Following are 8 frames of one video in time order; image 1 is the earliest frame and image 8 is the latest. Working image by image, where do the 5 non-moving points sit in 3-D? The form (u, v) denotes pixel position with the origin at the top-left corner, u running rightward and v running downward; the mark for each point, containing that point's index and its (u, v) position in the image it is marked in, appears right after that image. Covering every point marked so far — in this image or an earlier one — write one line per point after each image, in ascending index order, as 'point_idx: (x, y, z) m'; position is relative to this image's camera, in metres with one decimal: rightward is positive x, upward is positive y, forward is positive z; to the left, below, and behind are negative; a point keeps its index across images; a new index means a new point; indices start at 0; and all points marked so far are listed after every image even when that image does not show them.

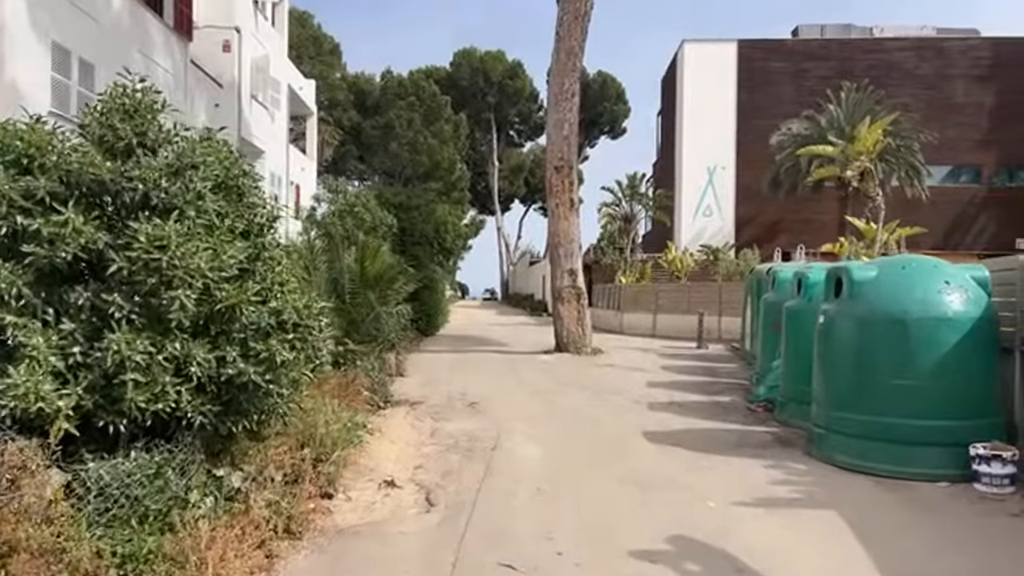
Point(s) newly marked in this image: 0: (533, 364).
0: (+0.5, -1.9, +17.5) m
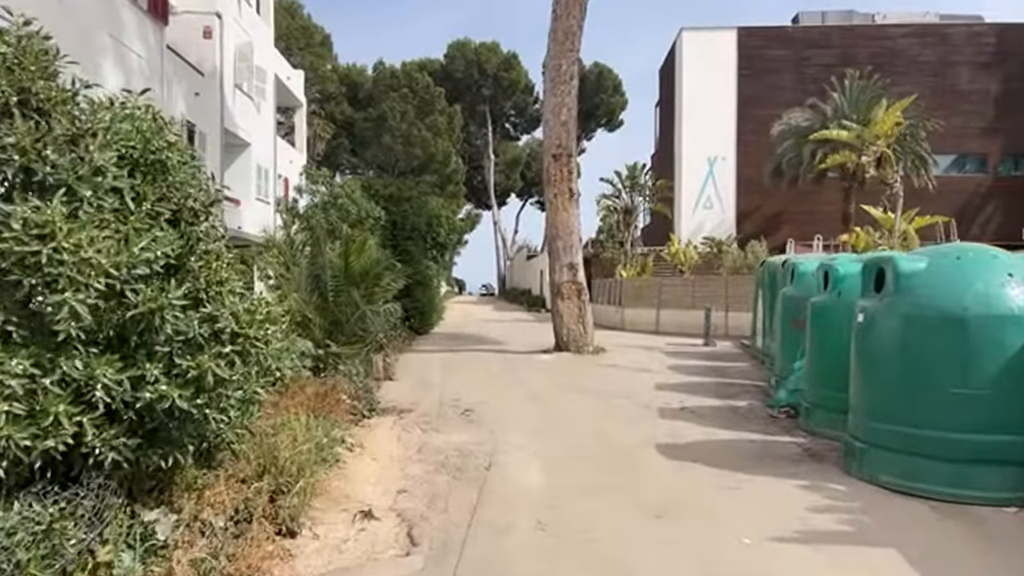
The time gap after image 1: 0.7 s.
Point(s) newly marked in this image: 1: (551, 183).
0: (+0.5, -1.8, +16.4) m
1: (+1.0, +2.6, +17.8) m
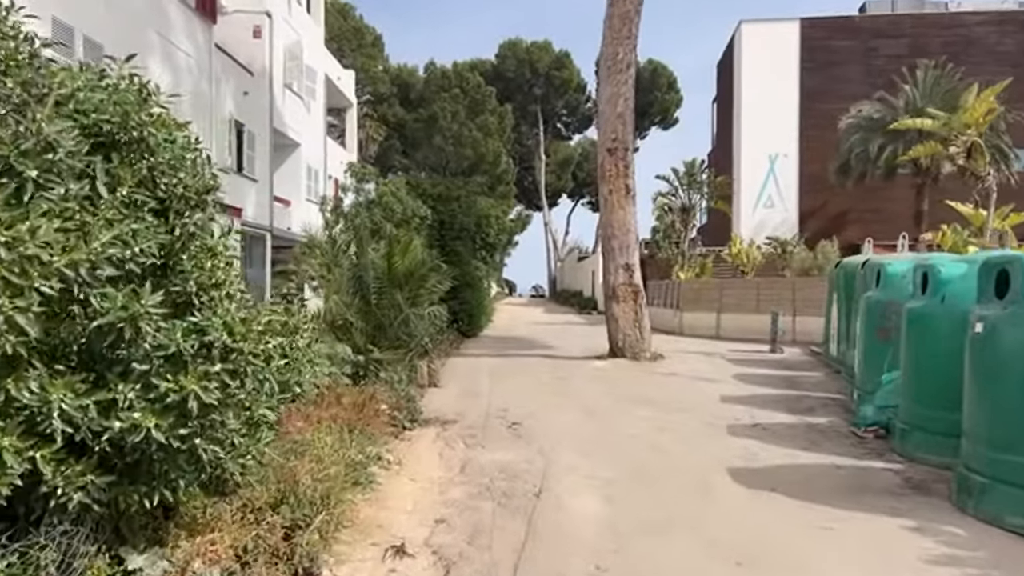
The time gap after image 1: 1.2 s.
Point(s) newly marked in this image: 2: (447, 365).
0: (+1.6, -1.8, +15.4) m
1: (+2.2, +2.6, +16.8) m
2: (-1.5, -1.8, +16.6) m
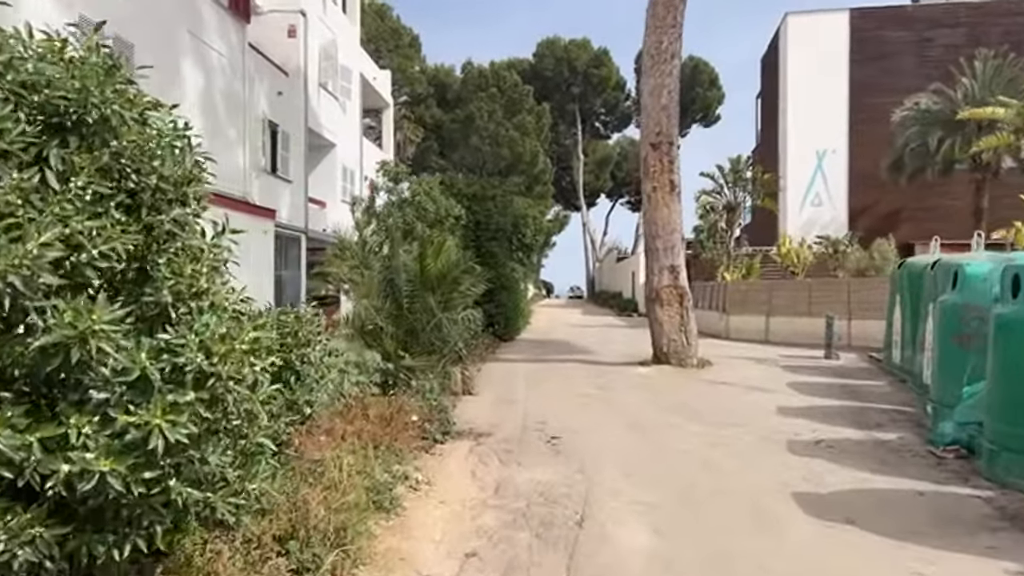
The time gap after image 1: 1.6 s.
0: (+2.4, -1.9, +14.6) m
1: (+3.0, +2.5, +15.9) m
2: (-0.7, -1.9, +16.0) m
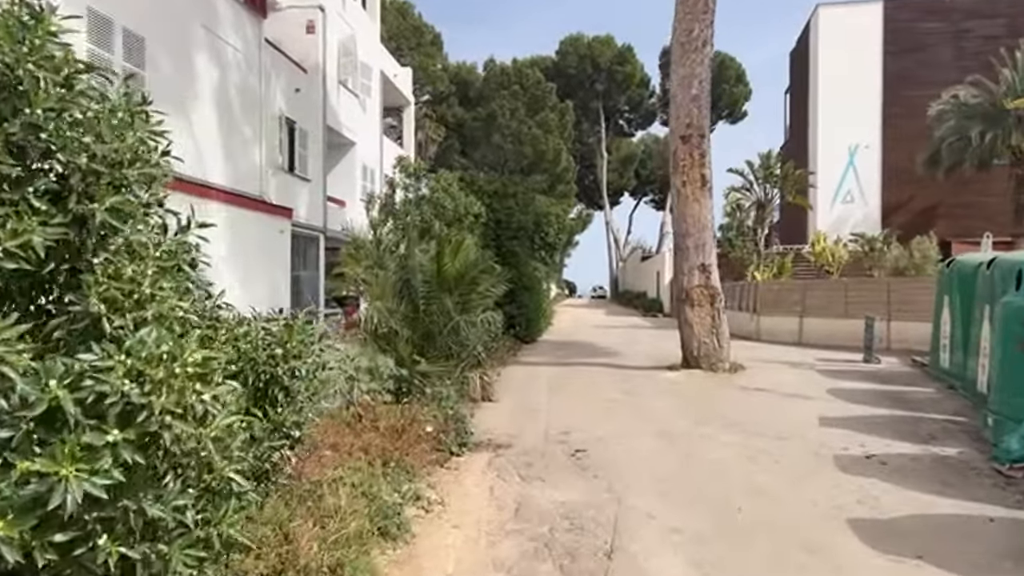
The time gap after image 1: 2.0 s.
0: (+2.8, -1.9, +13.9) m
1: (+3.5, +2.5, +15.1) m
2: (-0.2, -1.9, +15.3) m
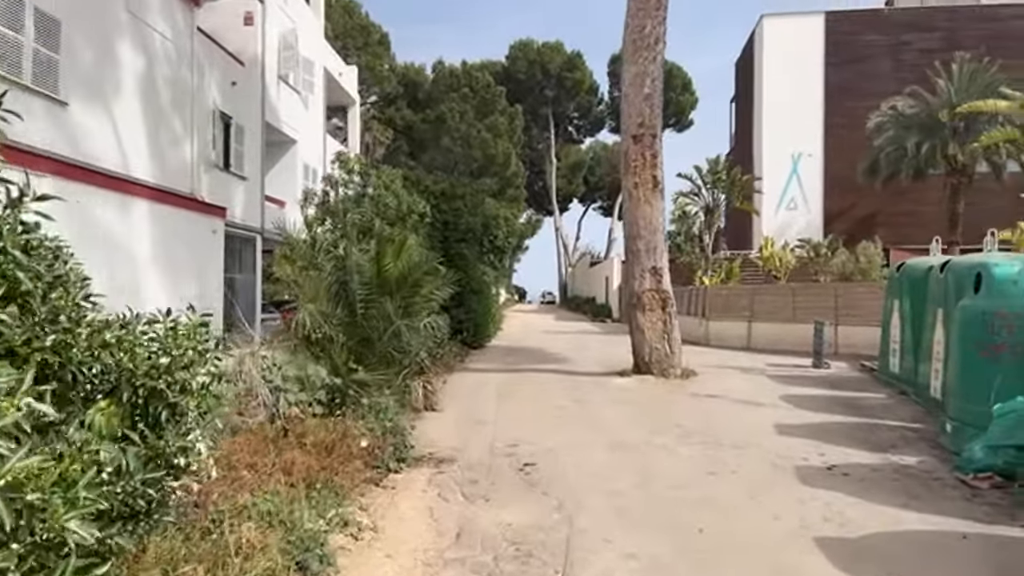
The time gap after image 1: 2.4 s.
0: (+1.8, -1.9, +13.4) m
1: (+2.4, +2.4, +14.7) m
2: (-1.3, -1.9, +14.6) m
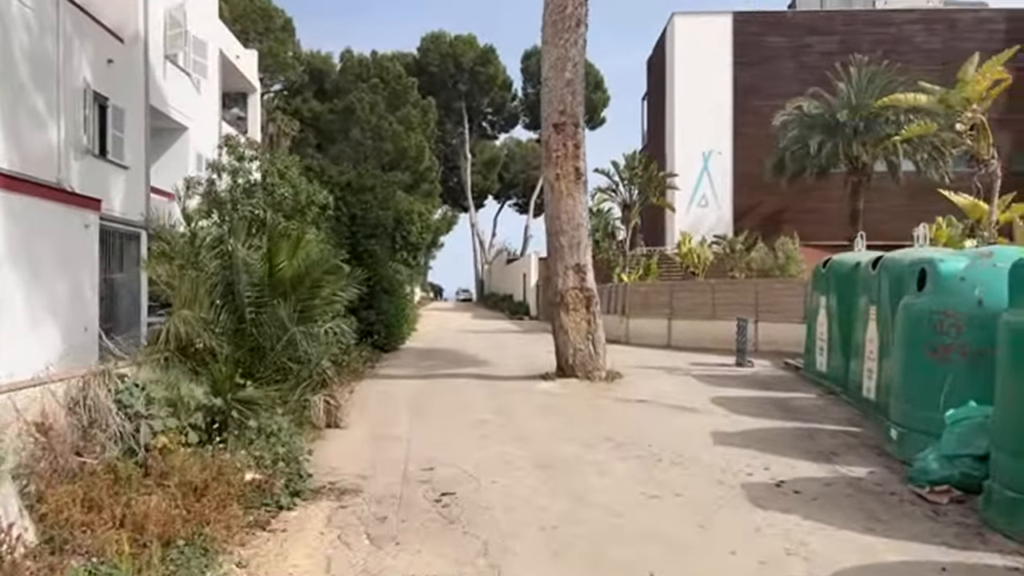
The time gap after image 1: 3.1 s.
0: (+0.3, -1.9, +12.4) m
1: (+0.8, +2.5, +13.8) m
2: (-2.9, -1.9, +13.3) m
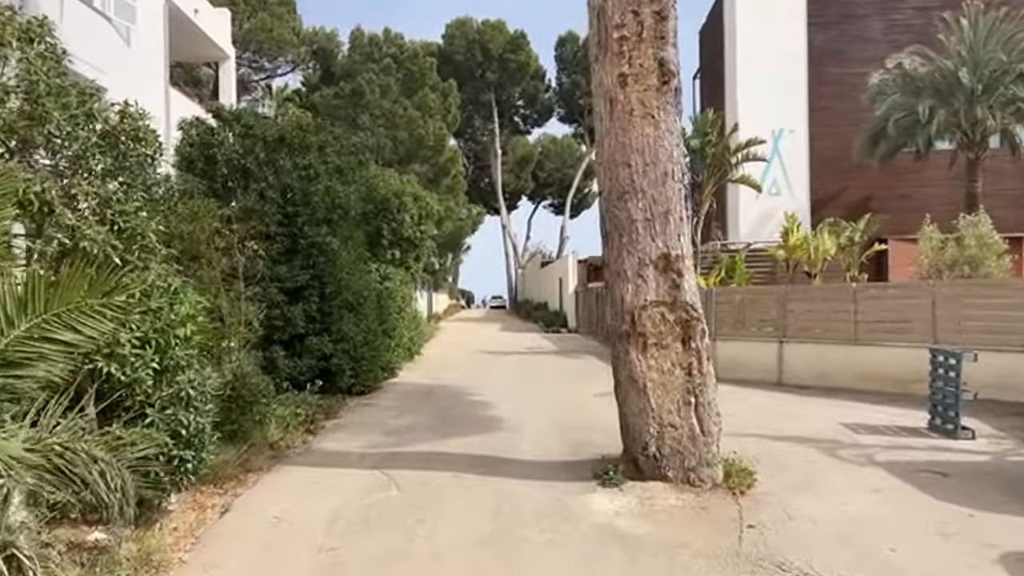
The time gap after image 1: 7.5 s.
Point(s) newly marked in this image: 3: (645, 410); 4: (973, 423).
0: (+0.5, -2.1, +5.5) m
1: (+0.9, +2.3, +6.9) m
2: (-2.7, -2.1, +6.5) m
3: (+1.3, -1.2, +7.1) m
4: (+6.2, -1.8, +9.5) m
